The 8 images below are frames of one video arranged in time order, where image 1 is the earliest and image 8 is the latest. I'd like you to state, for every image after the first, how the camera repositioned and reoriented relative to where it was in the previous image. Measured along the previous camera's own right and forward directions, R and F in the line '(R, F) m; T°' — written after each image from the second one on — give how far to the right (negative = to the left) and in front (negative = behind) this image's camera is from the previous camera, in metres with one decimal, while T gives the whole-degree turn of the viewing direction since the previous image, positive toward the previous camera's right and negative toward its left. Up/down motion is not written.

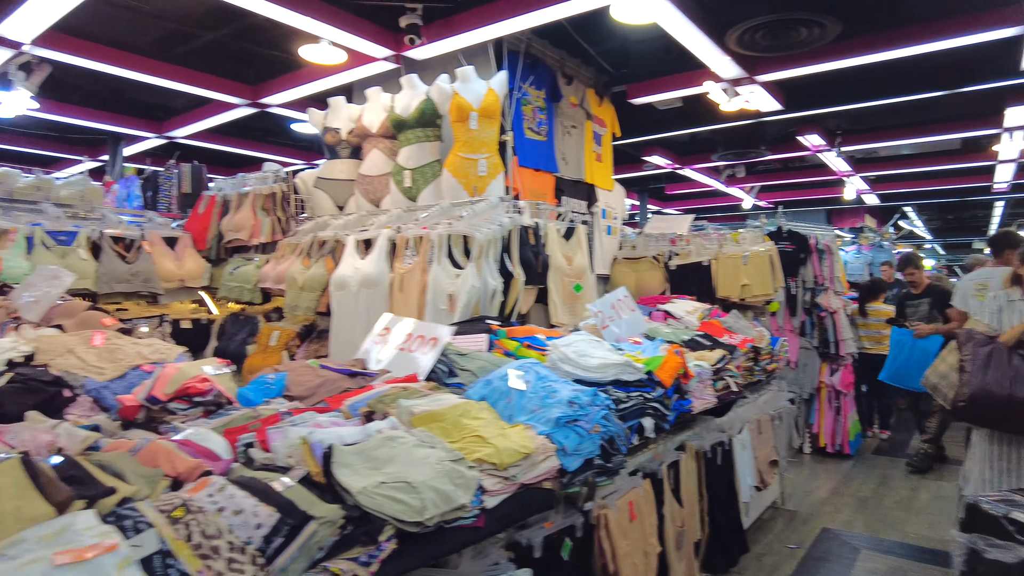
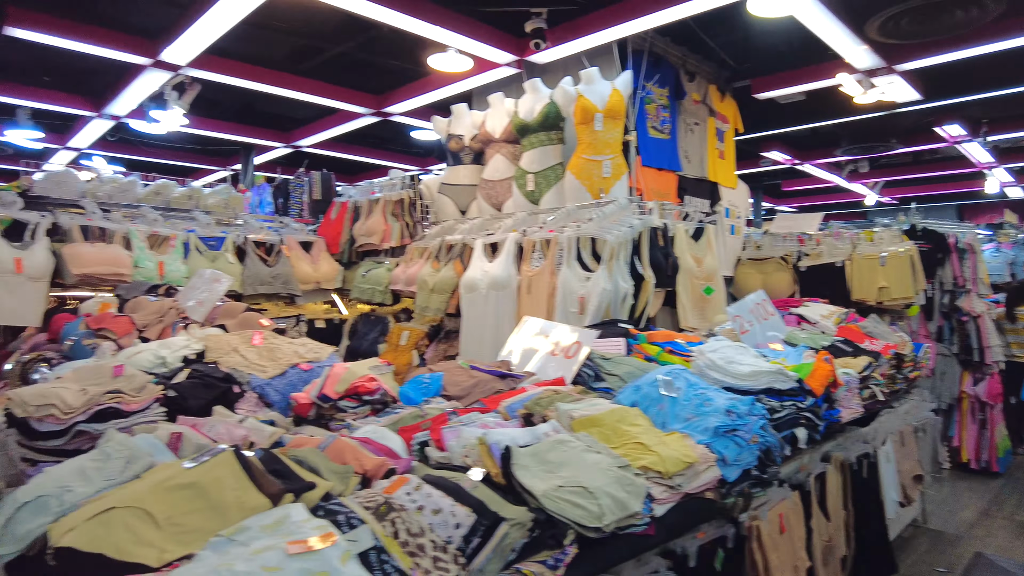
(-0.2, 0.0) m; -8°
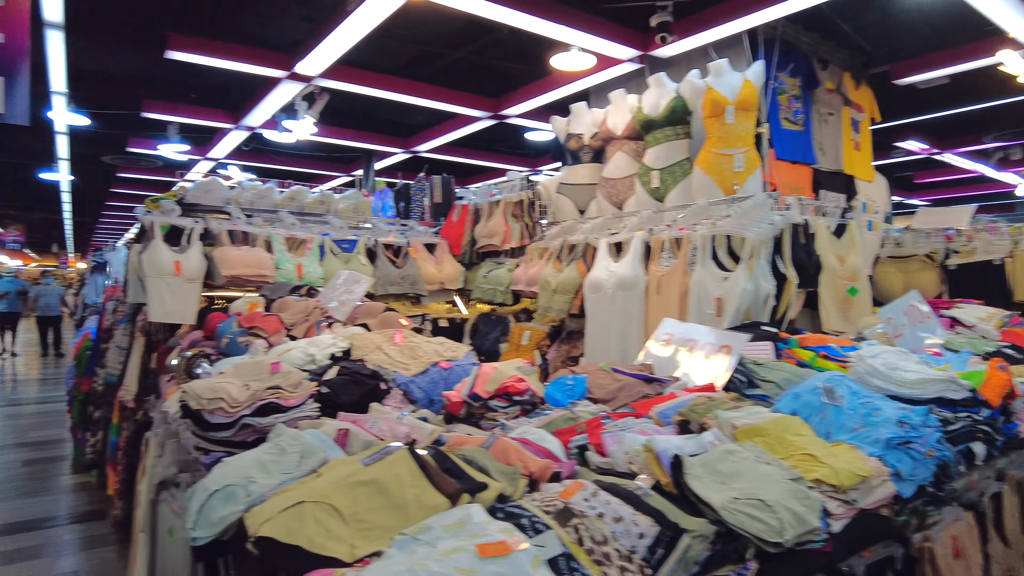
(-0.1, 0.0) m; -8°
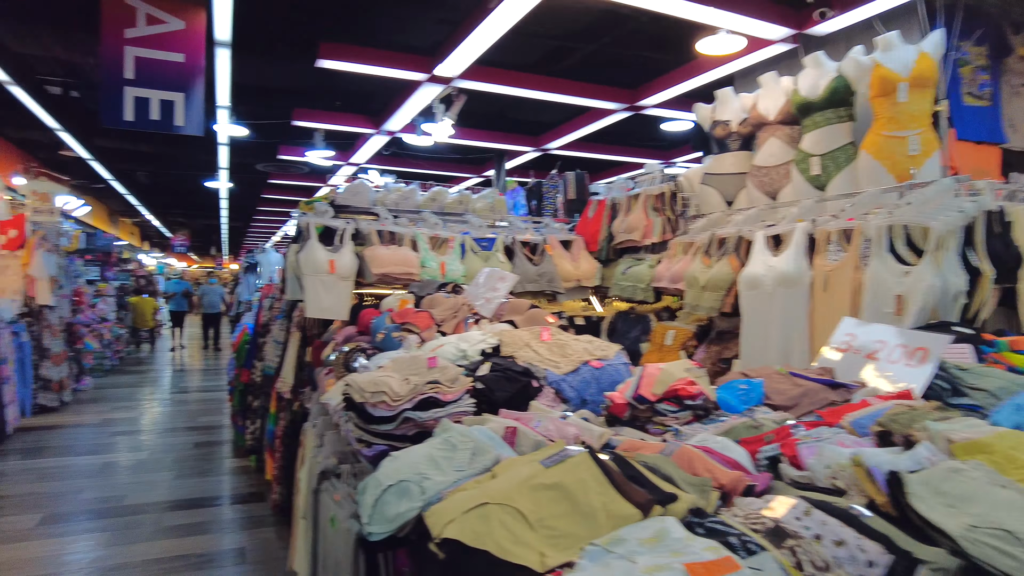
(-0.1, +0.1) m; -10°
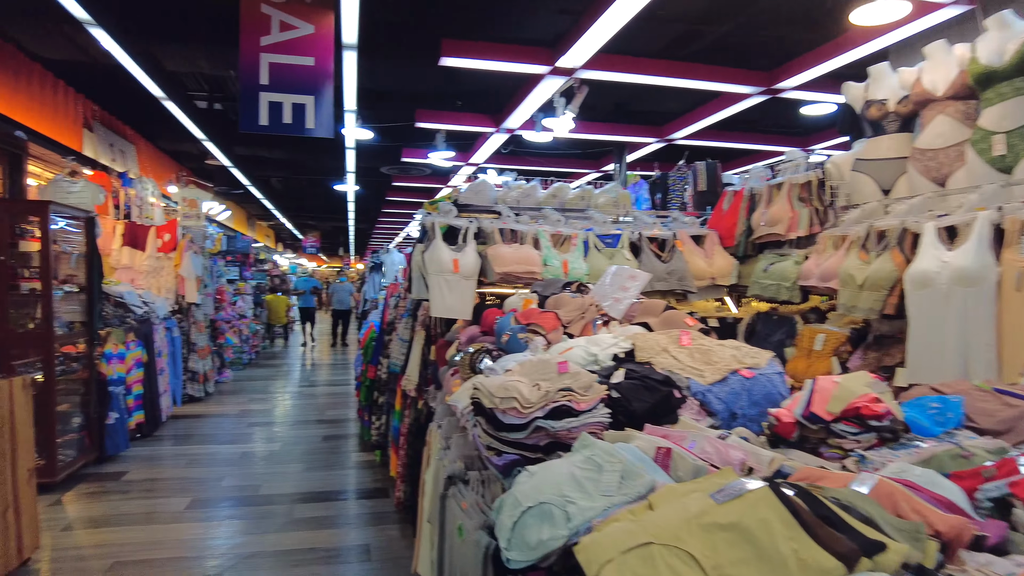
(-0.1, +0.1) m; -10°
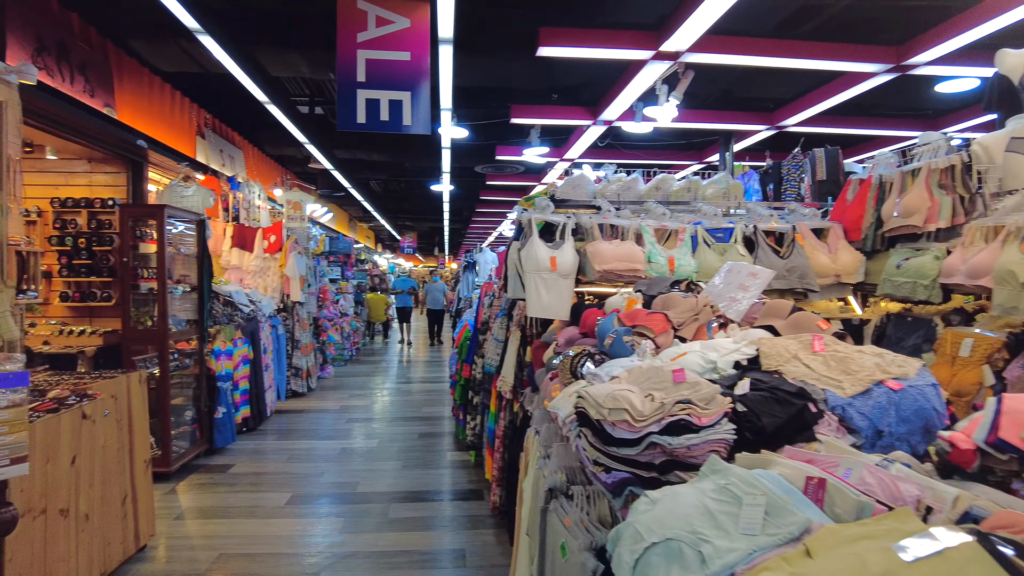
(0.0, +0.1) m; -8°
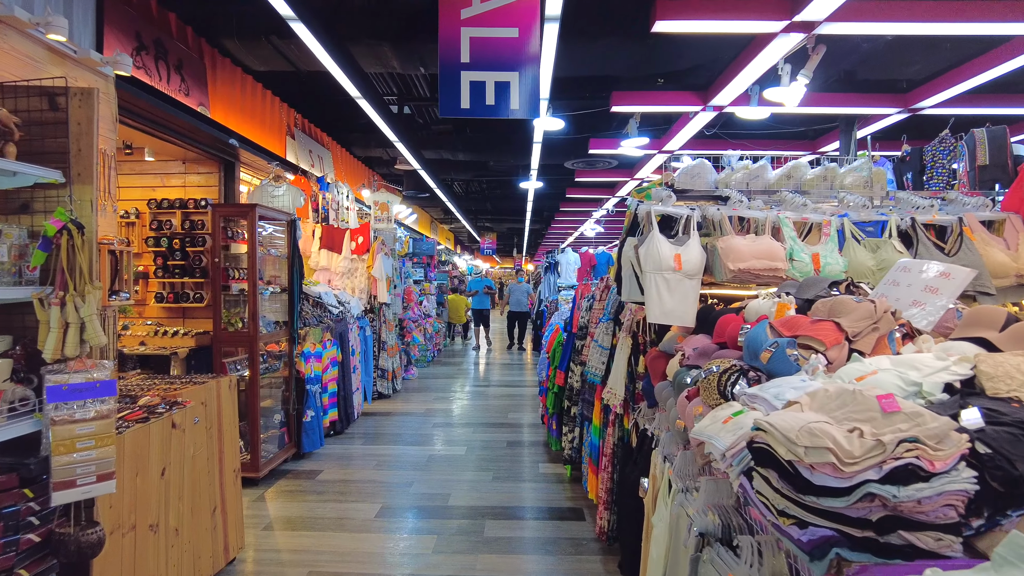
(-0.2, +0.3) m; -6°
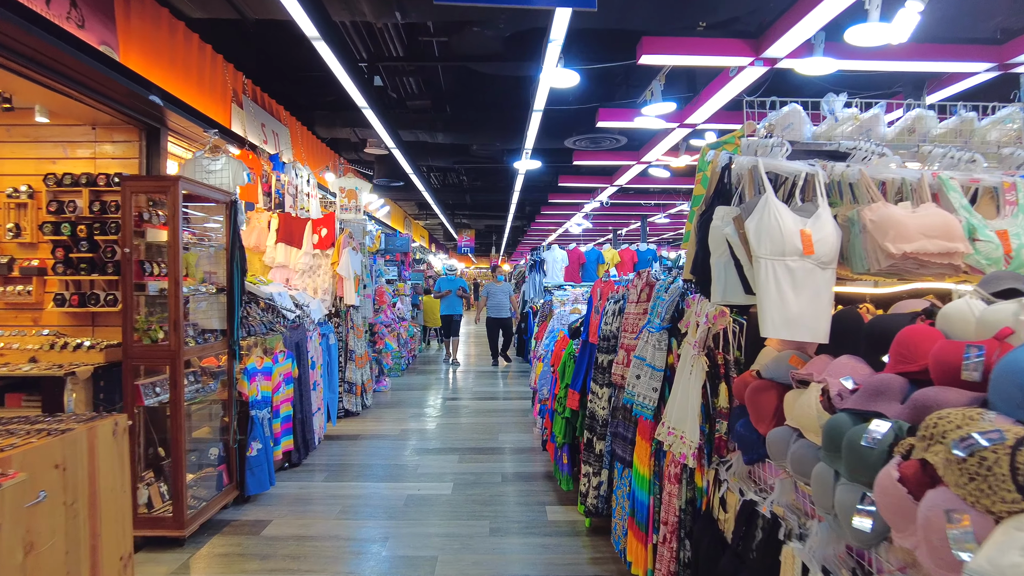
(-0.2, +1.0) m; +2°
